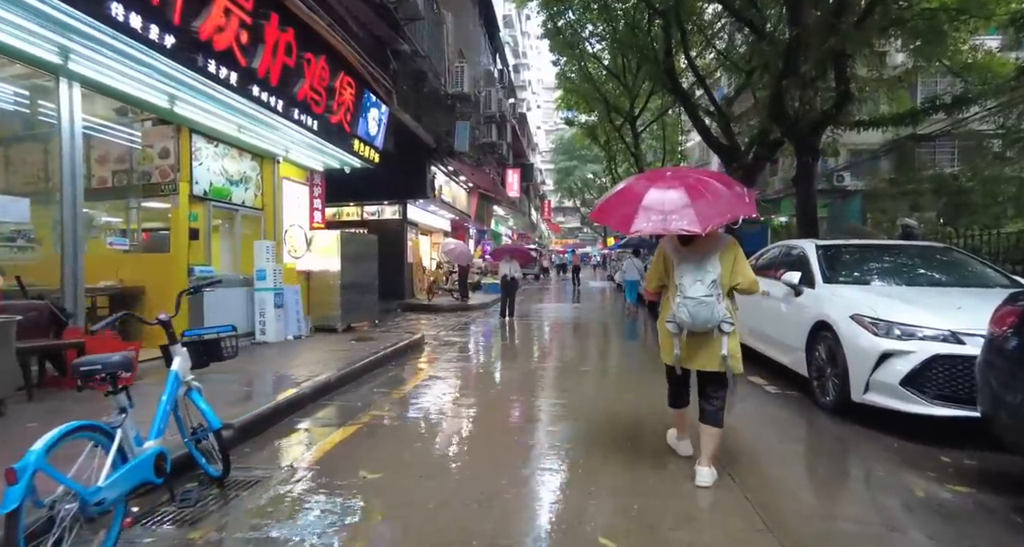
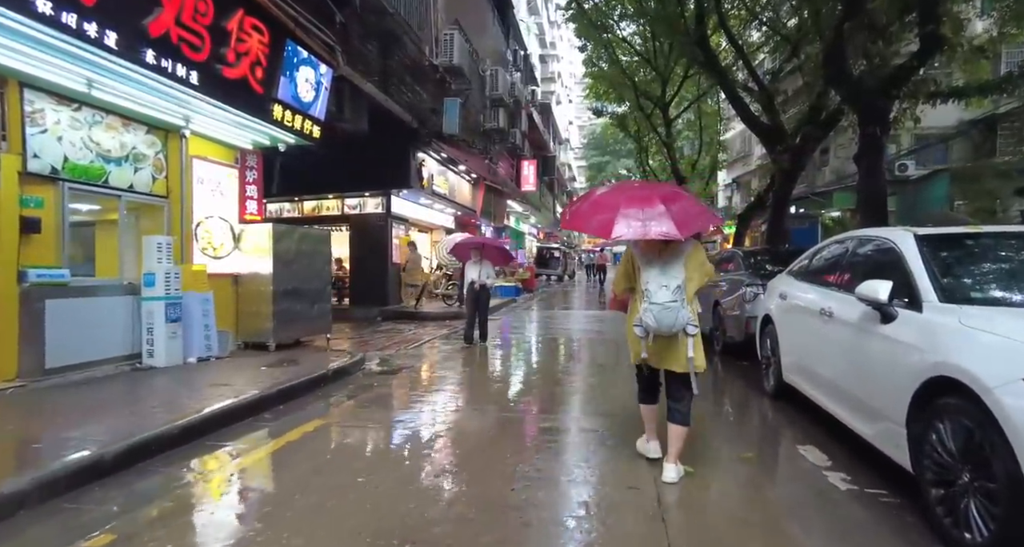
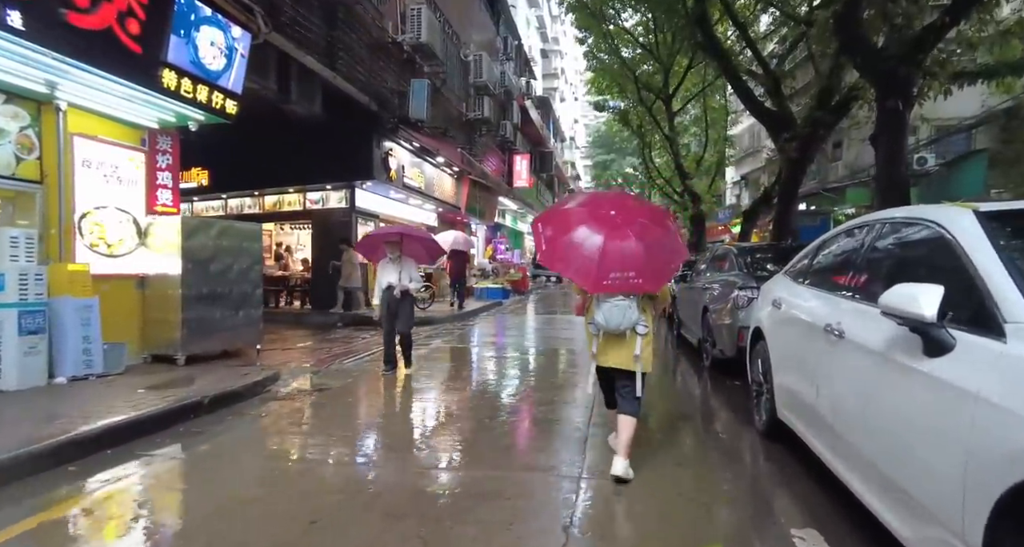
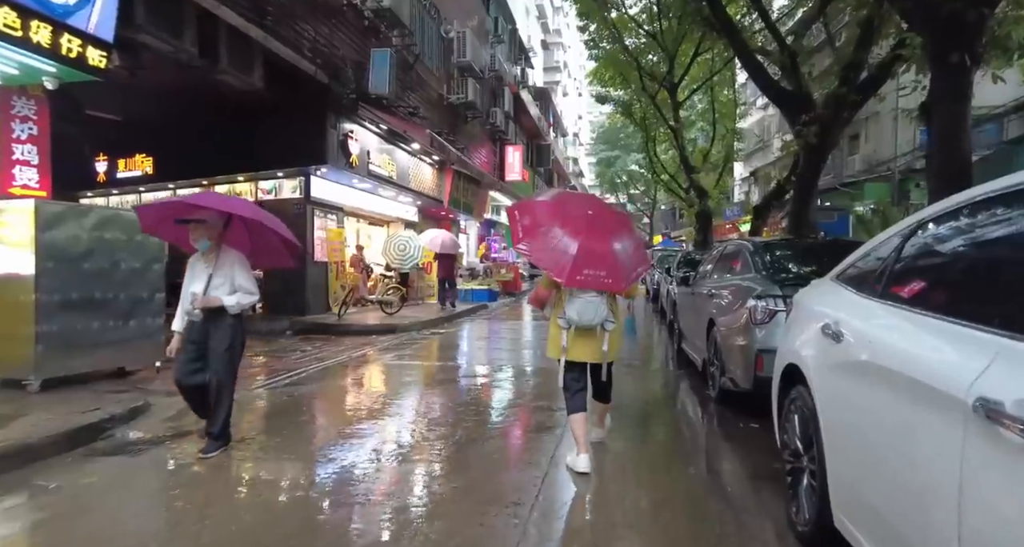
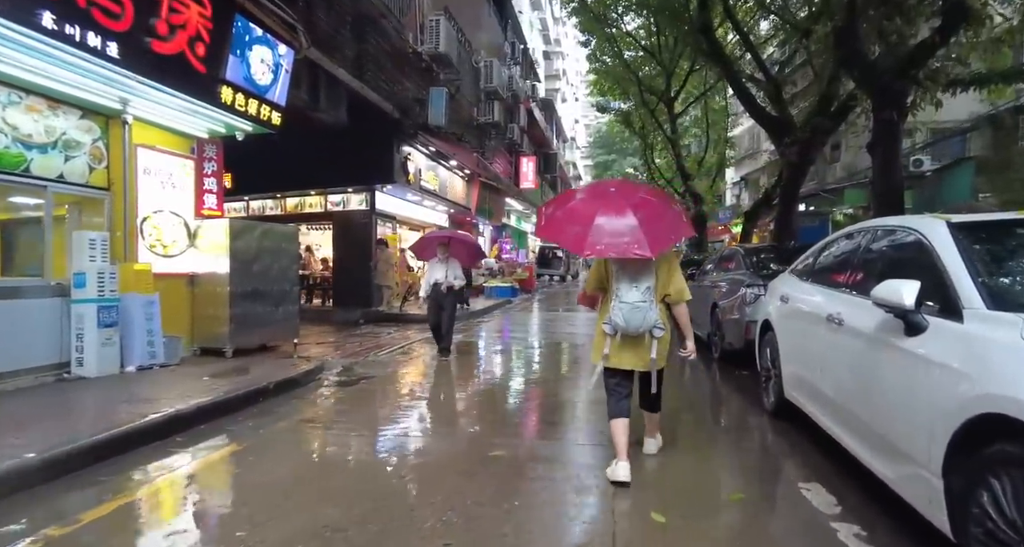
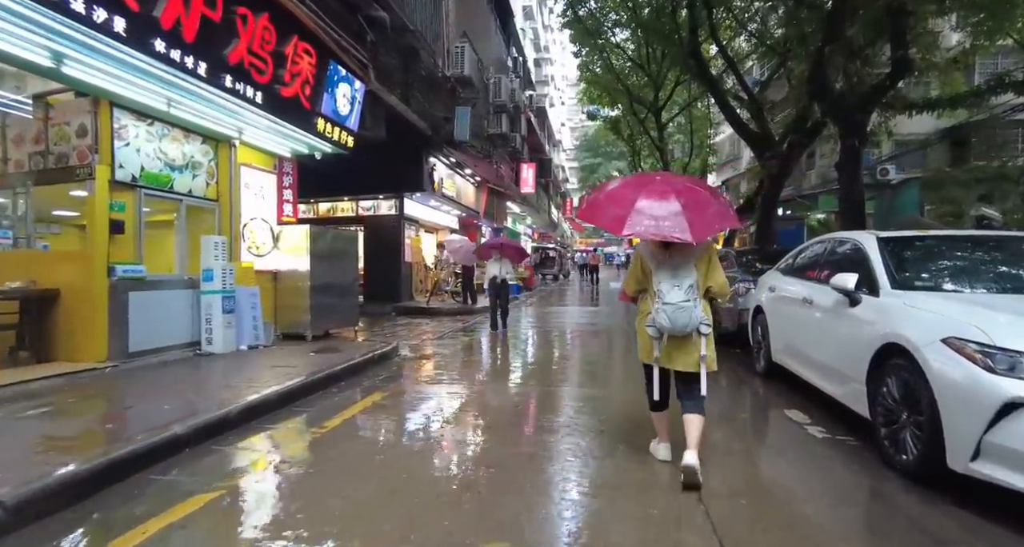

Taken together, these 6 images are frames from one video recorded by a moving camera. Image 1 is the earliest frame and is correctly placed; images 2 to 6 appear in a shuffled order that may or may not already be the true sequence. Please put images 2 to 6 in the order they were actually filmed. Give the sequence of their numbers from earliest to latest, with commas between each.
6, 2, 5, 3, 4
